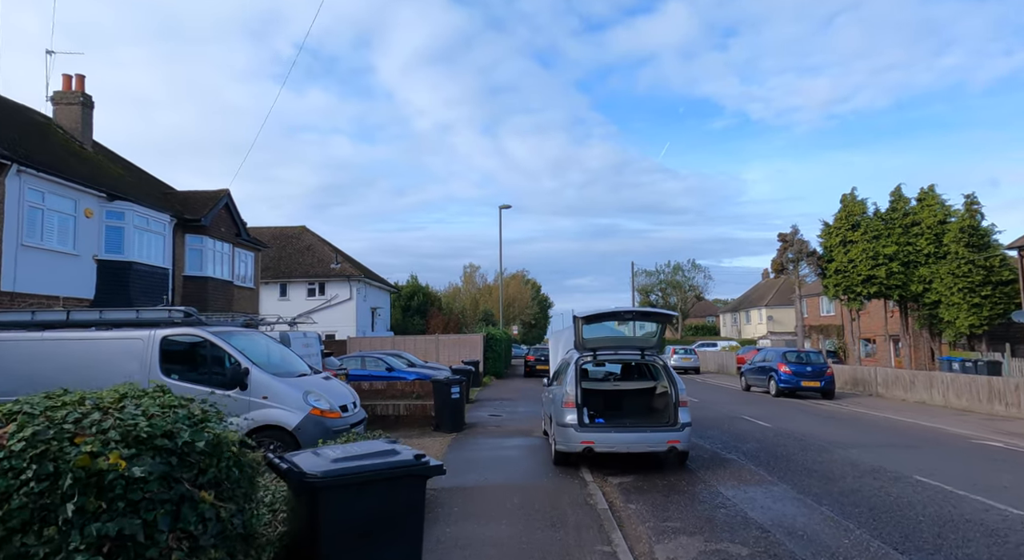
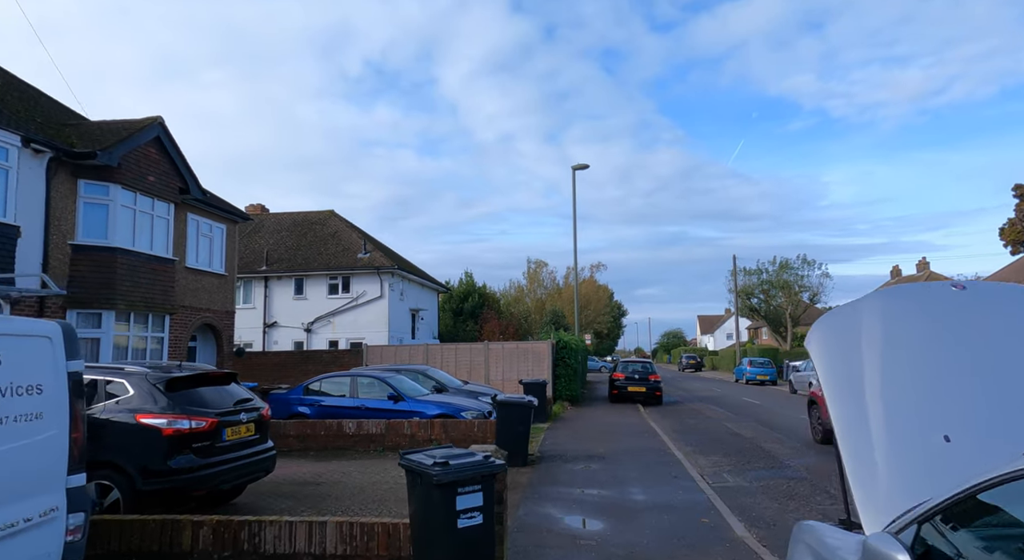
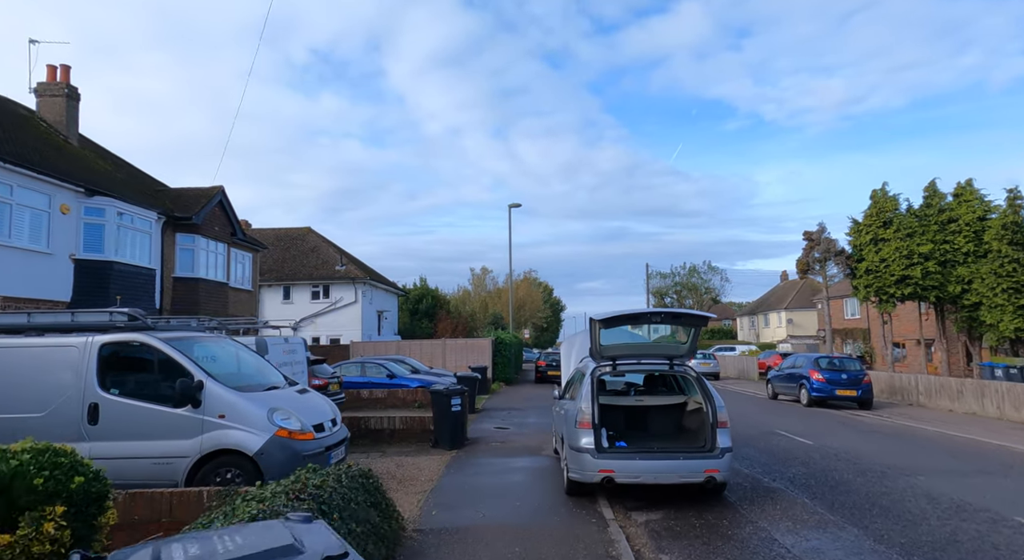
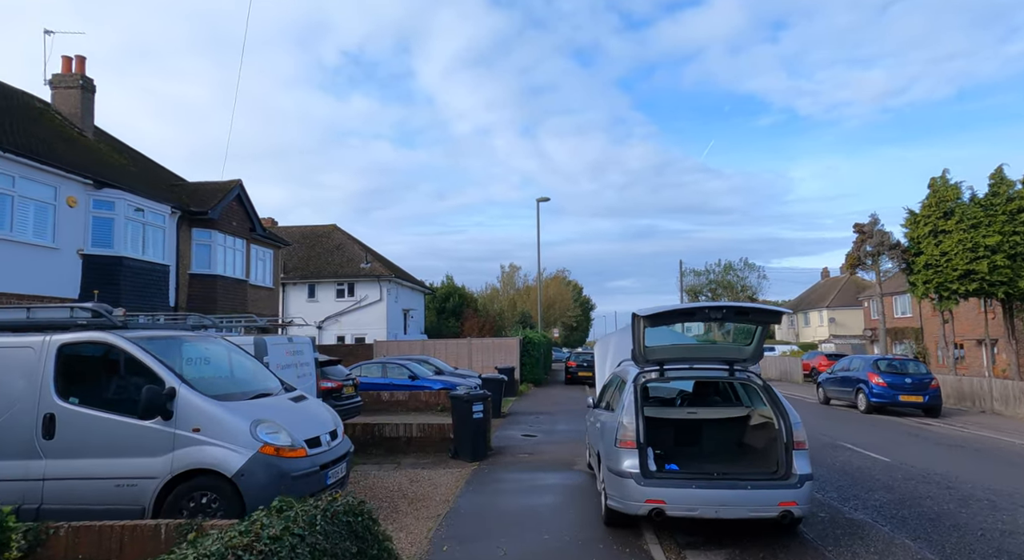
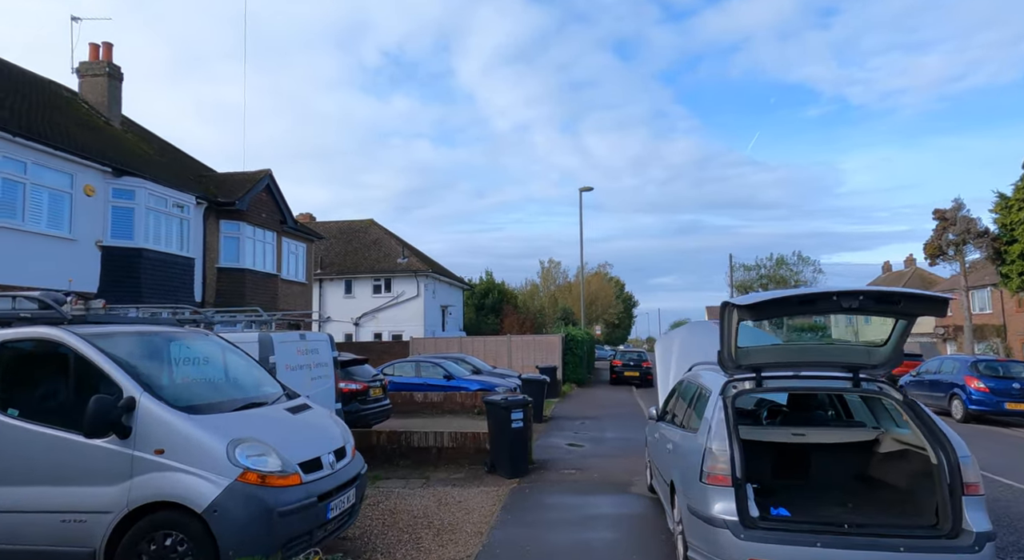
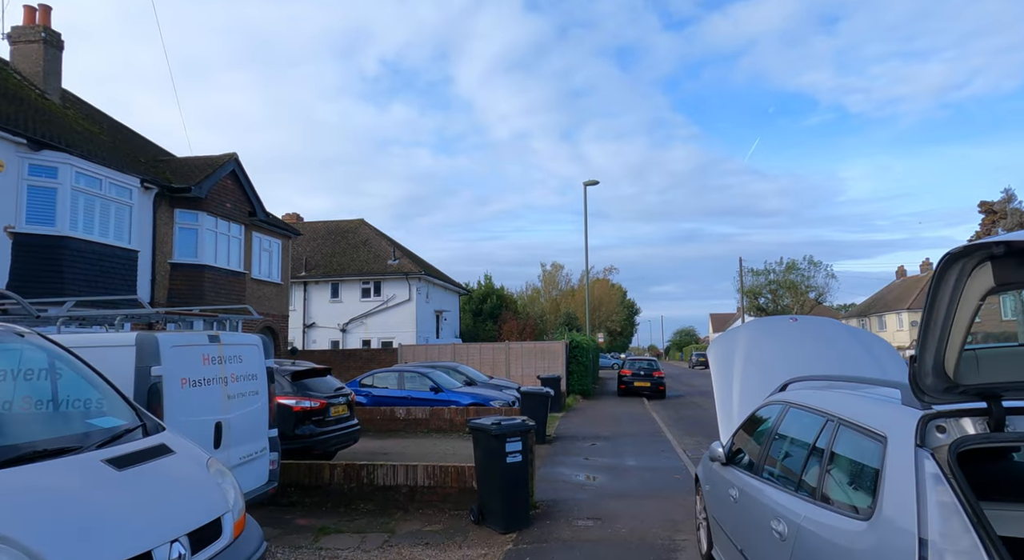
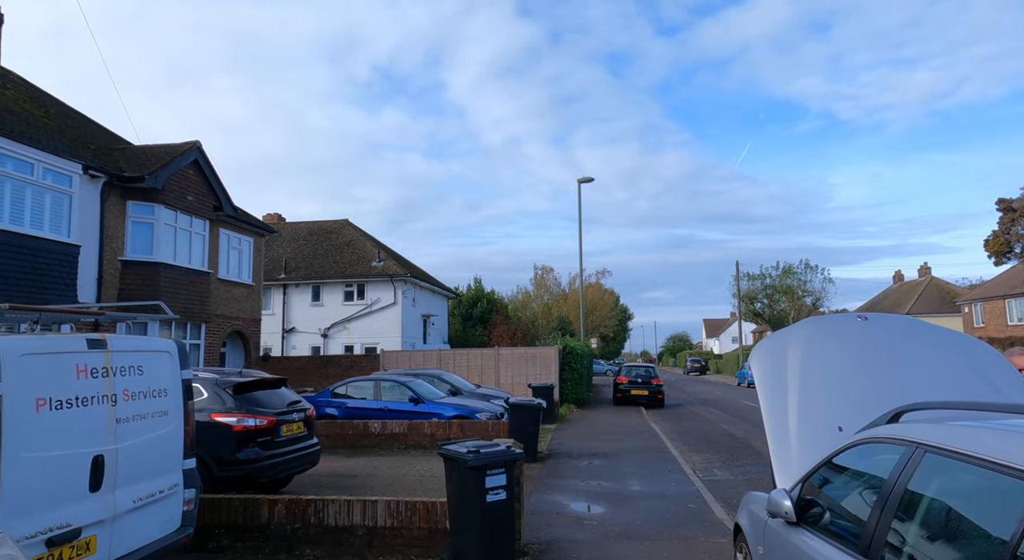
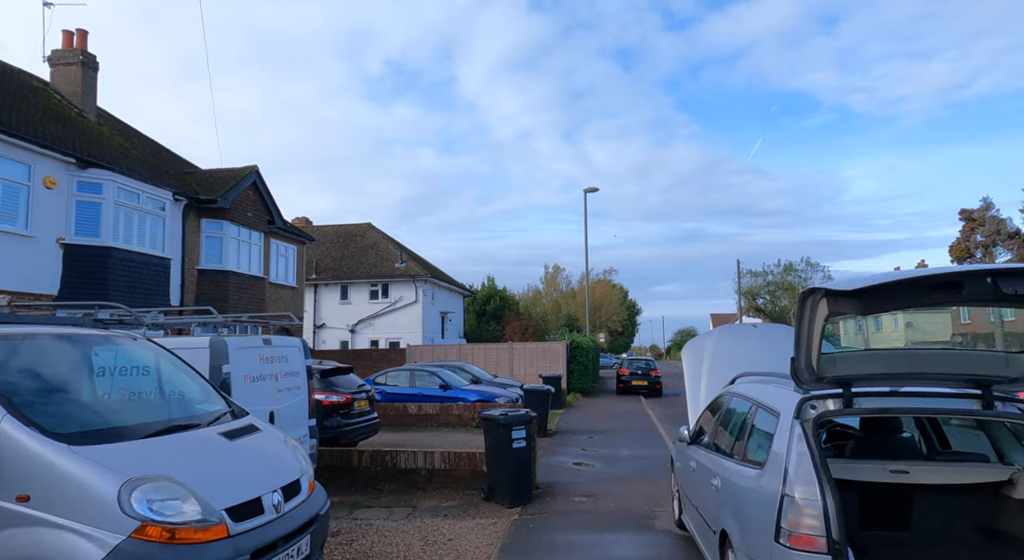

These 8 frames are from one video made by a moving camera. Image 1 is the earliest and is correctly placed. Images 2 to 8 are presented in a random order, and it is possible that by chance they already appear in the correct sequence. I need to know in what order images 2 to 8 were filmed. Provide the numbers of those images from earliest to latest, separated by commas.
3, 4, 5, 8, 6, 7, 2
